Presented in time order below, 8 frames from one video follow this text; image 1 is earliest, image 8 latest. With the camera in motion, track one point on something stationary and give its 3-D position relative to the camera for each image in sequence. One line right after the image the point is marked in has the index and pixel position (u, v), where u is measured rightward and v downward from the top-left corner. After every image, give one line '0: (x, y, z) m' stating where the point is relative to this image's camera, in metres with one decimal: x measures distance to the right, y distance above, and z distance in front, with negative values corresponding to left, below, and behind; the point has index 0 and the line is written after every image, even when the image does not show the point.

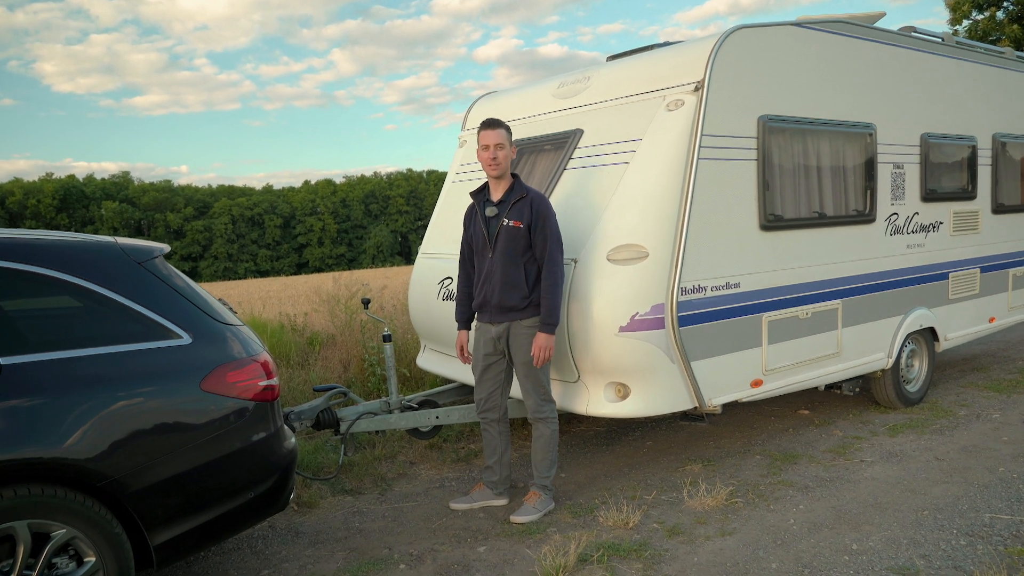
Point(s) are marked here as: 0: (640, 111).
0: (+0.8, +1.0, +4.6) m
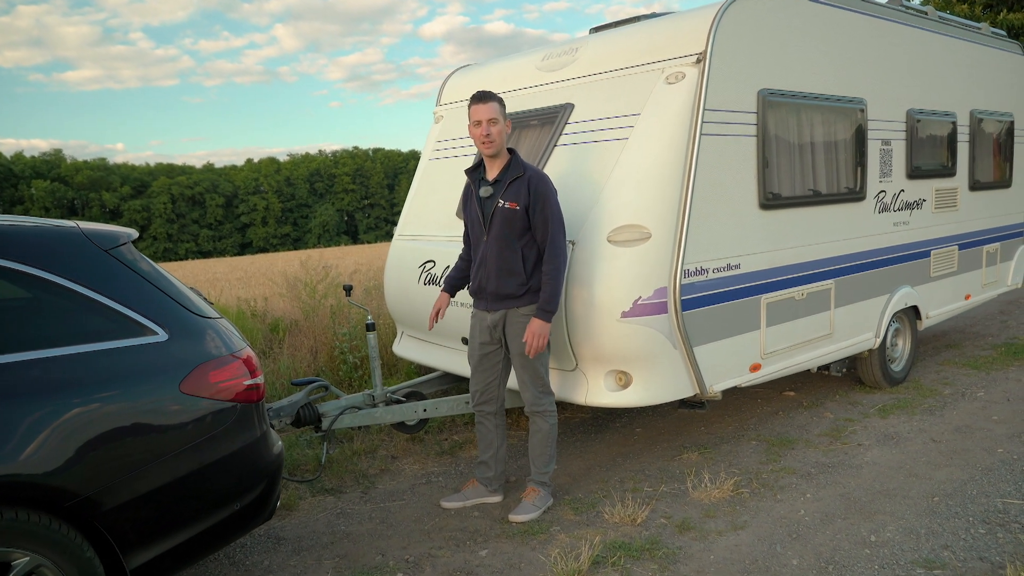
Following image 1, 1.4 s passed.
0: (+0.7, +1.1, +4.4) m
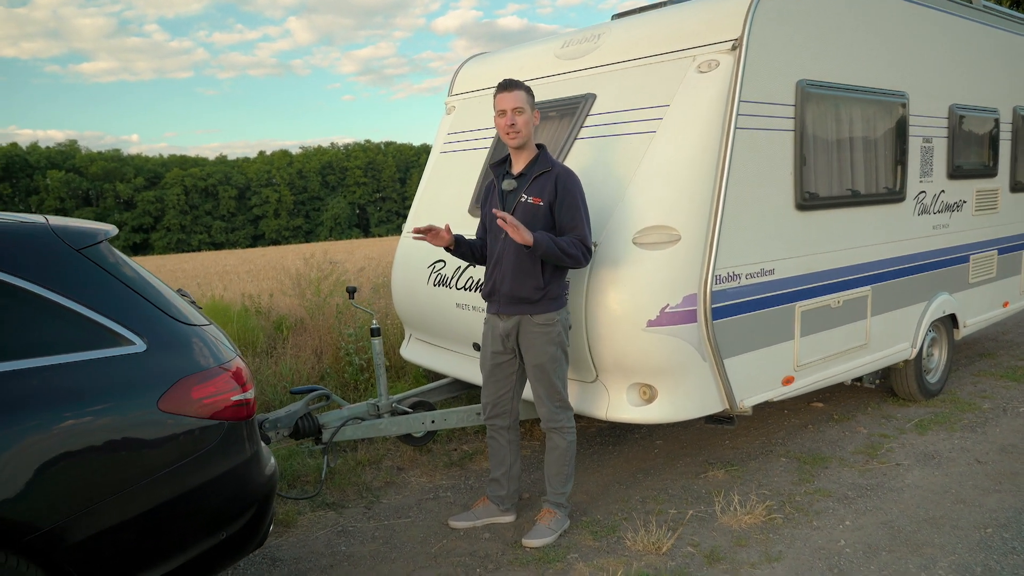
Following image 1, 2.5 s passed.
0: (+0.8, +1.1, +4.0) m
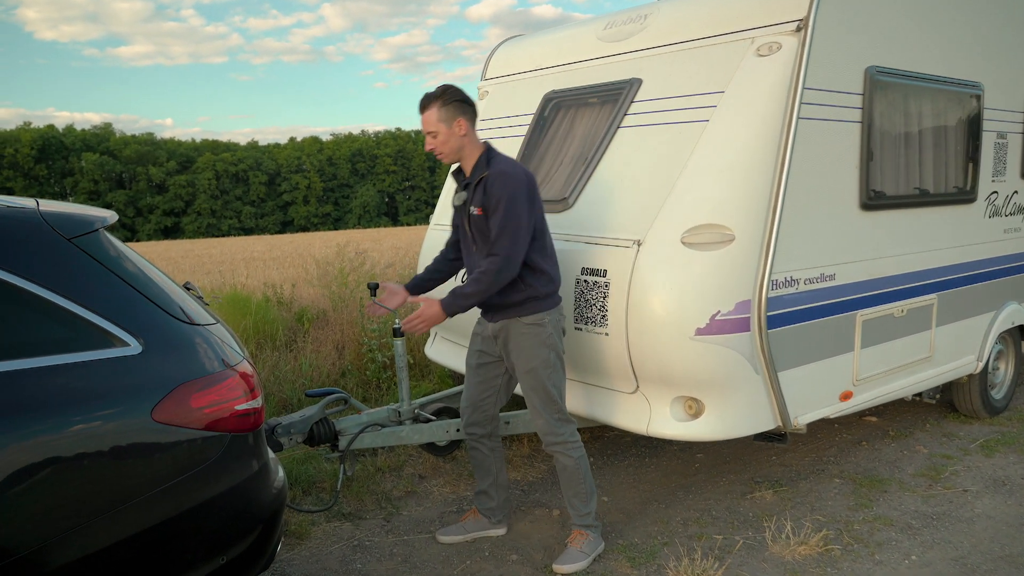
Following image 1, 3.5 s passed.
0: (+1.0, +1.1, +3.7) m
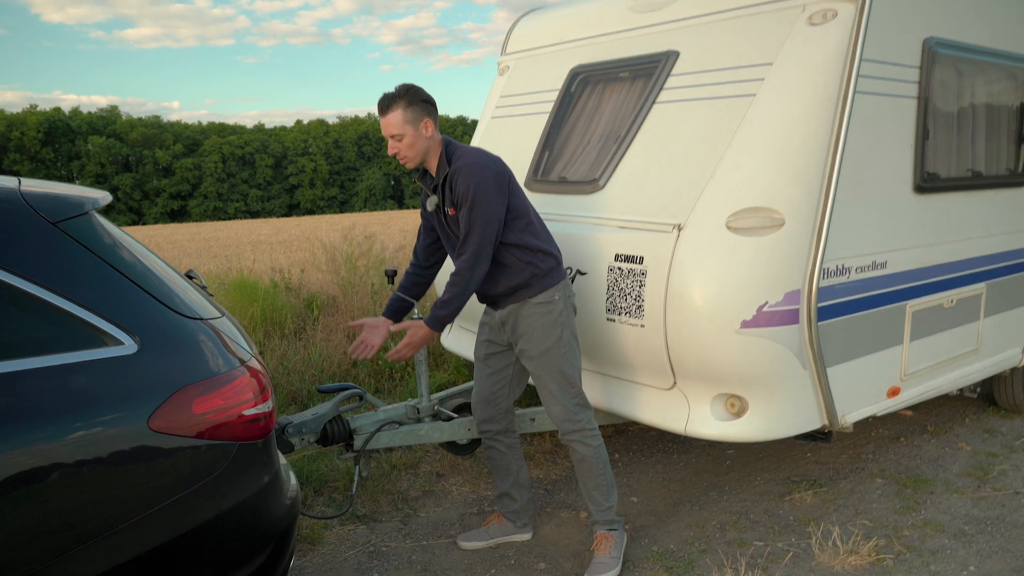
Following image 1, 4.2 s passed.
0: (+1.1, +1.1, +3.4) m
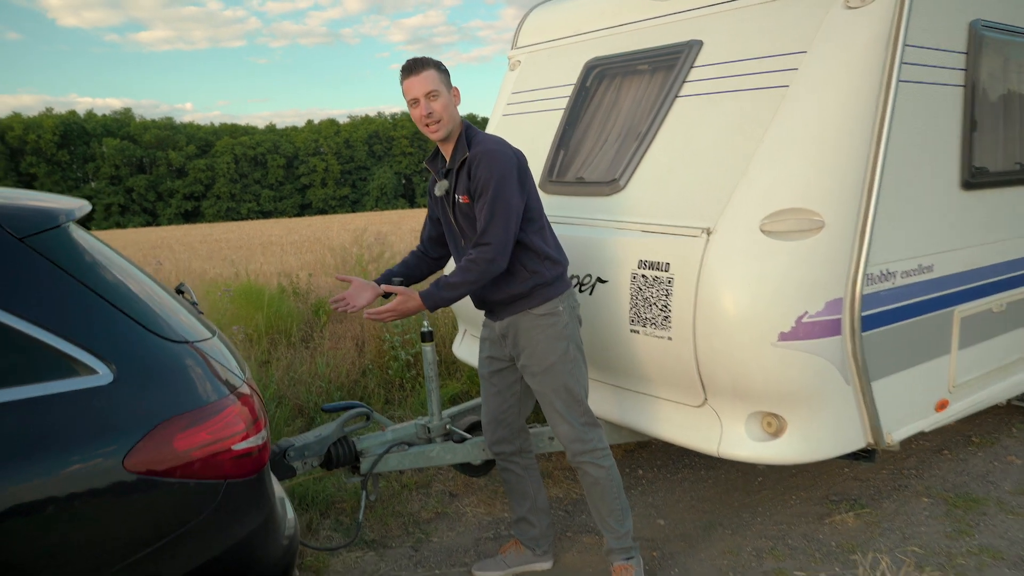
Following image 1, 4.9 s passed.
0: (+1.2, +1.1, +3.1) m
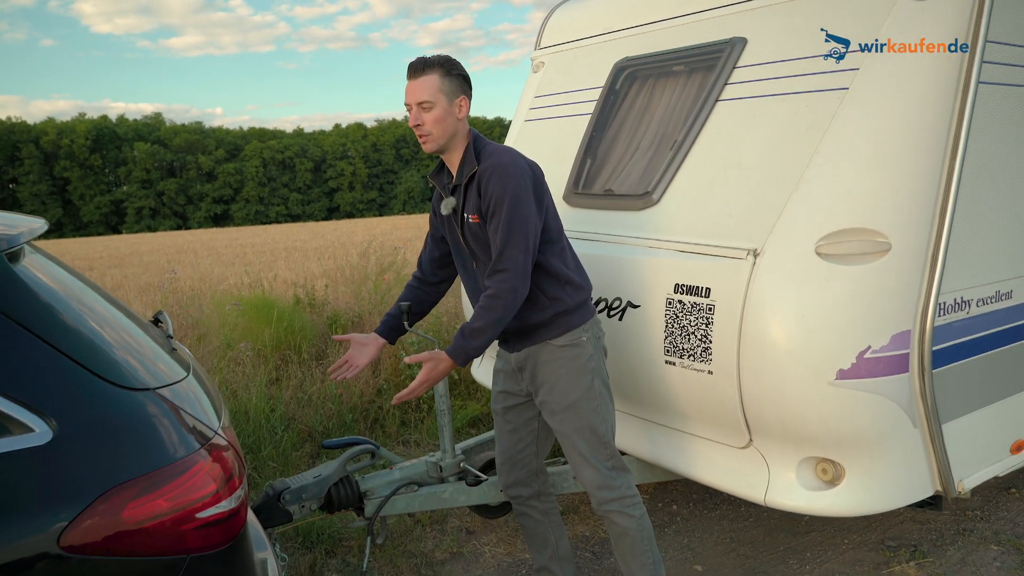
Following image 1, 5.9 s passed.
0: (+1.2, +1.0, +2.8) m
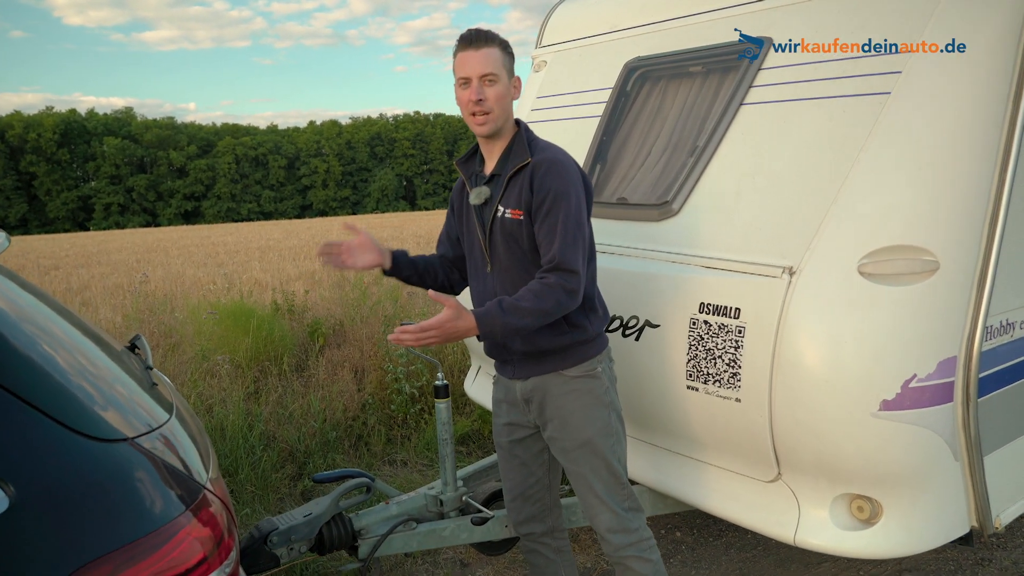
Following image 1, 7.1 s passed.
0: (+1.3, +0.9, +2.6) m
